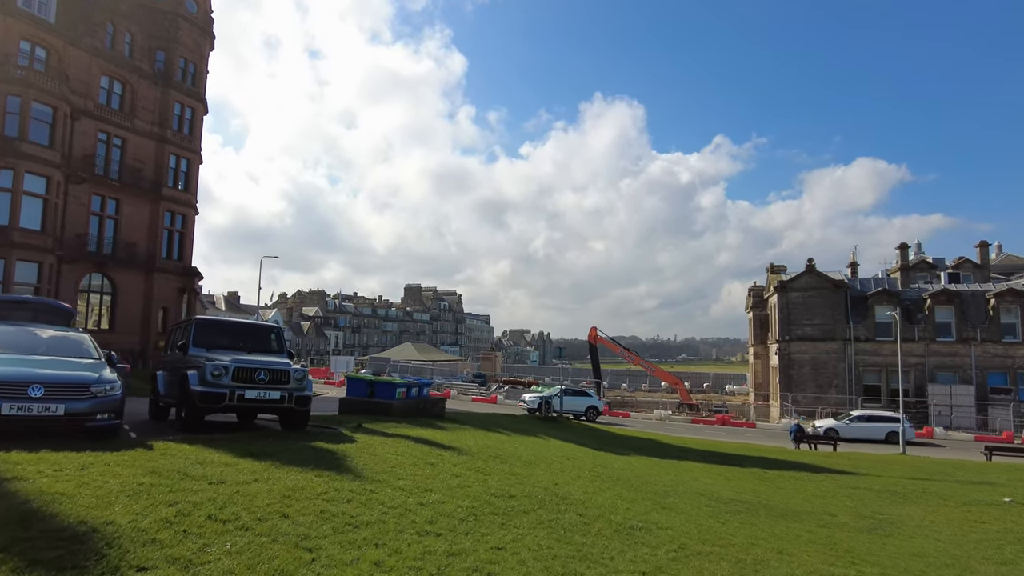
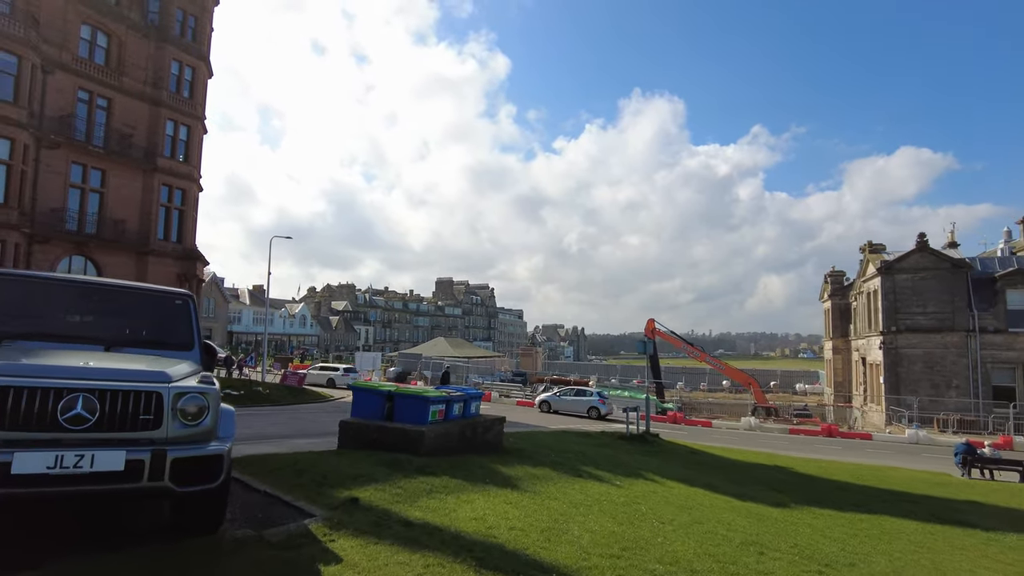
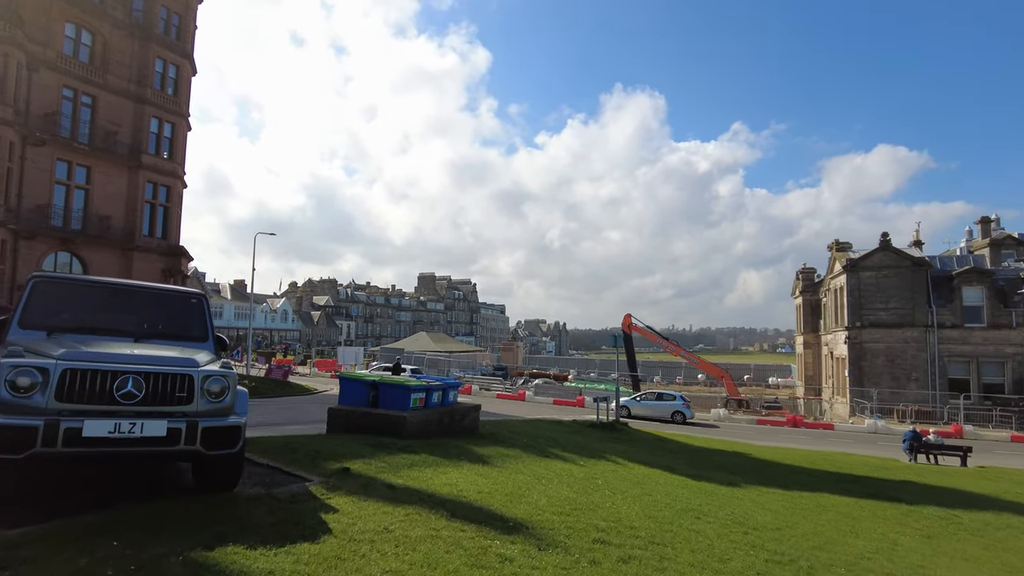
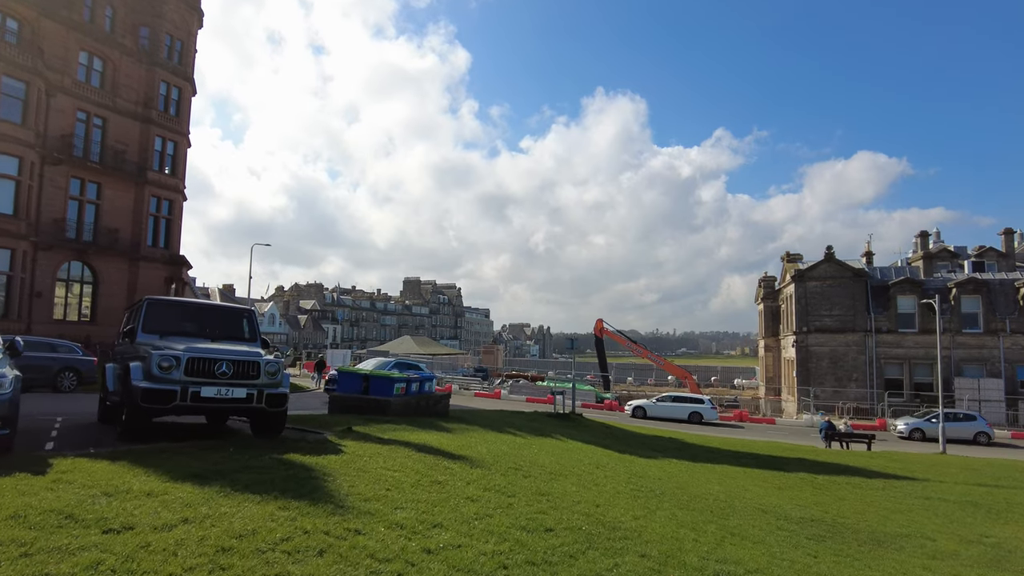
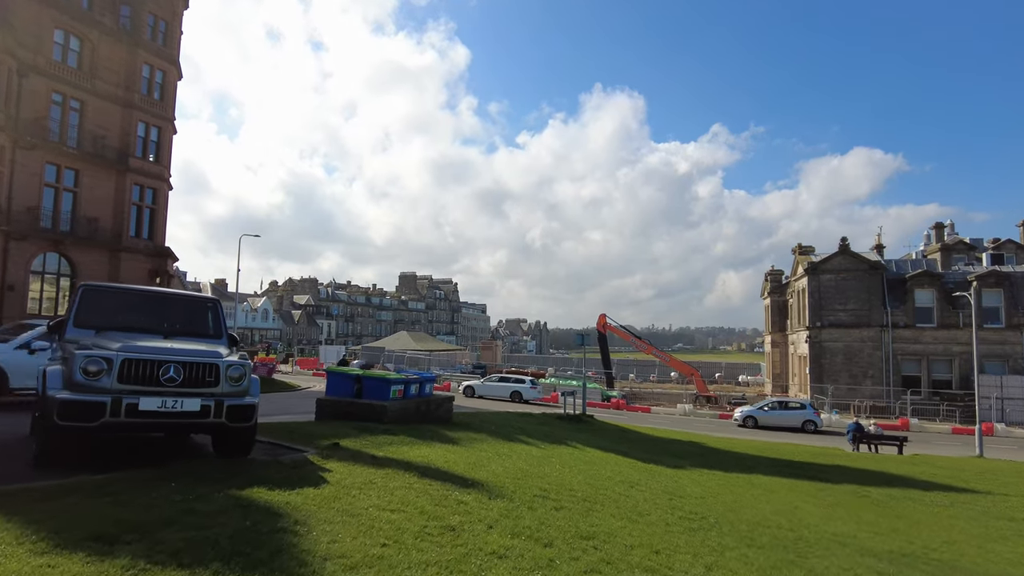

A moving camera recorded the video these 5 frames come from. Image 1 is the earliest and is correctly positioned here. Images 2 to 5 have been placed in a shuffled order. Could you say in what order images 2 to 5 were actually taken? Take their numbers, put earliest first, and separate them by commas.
4, 5, 3, 2
